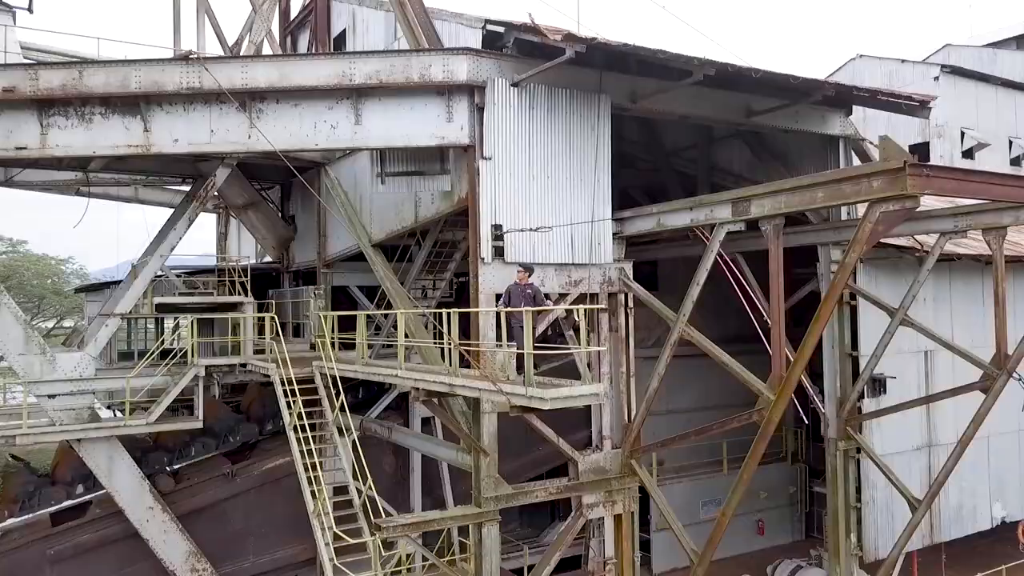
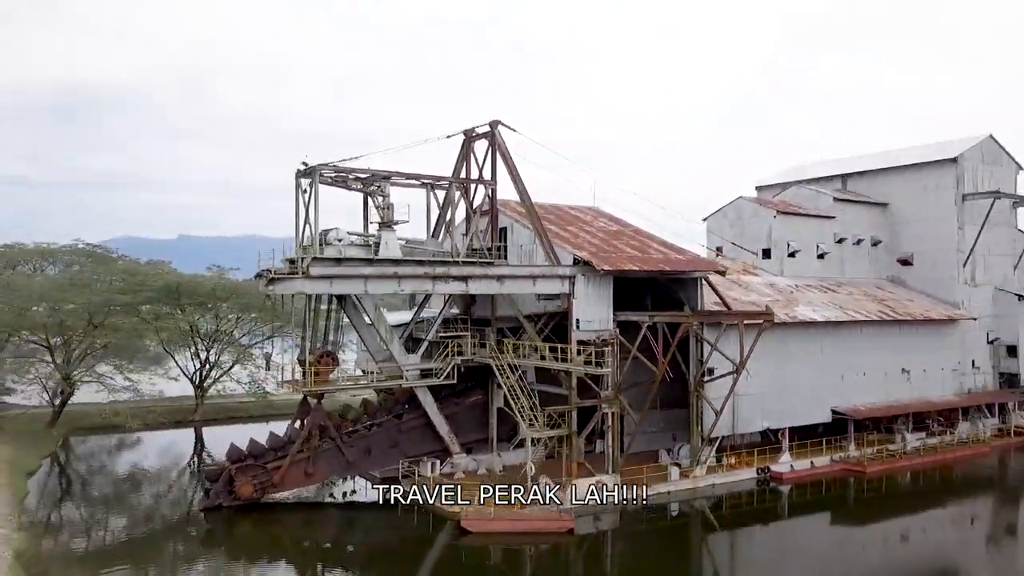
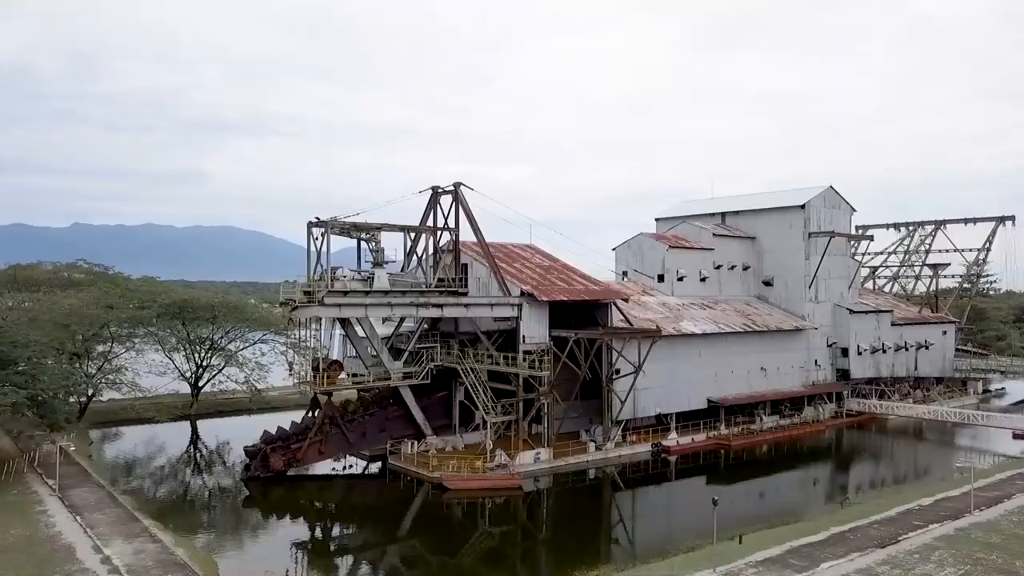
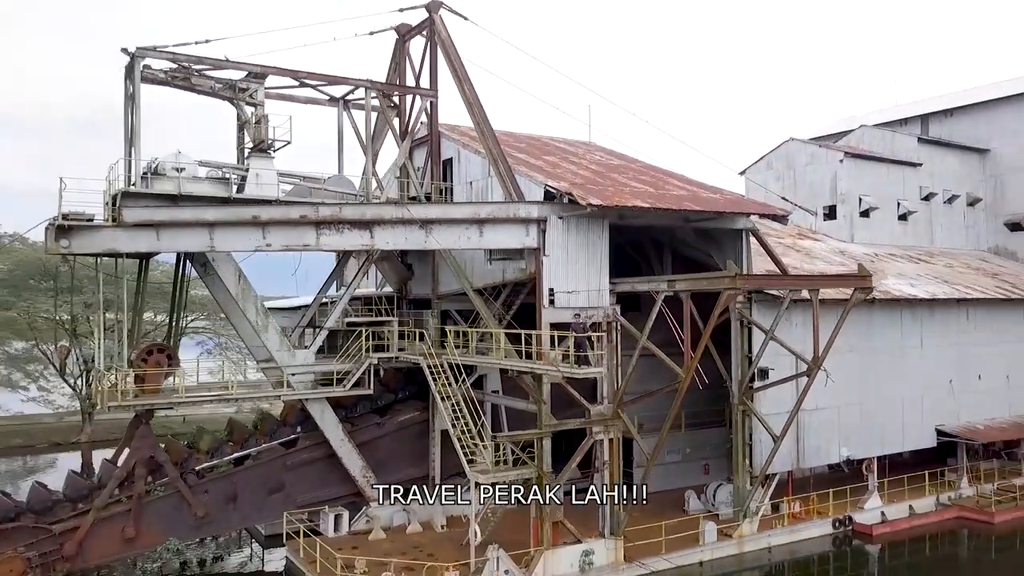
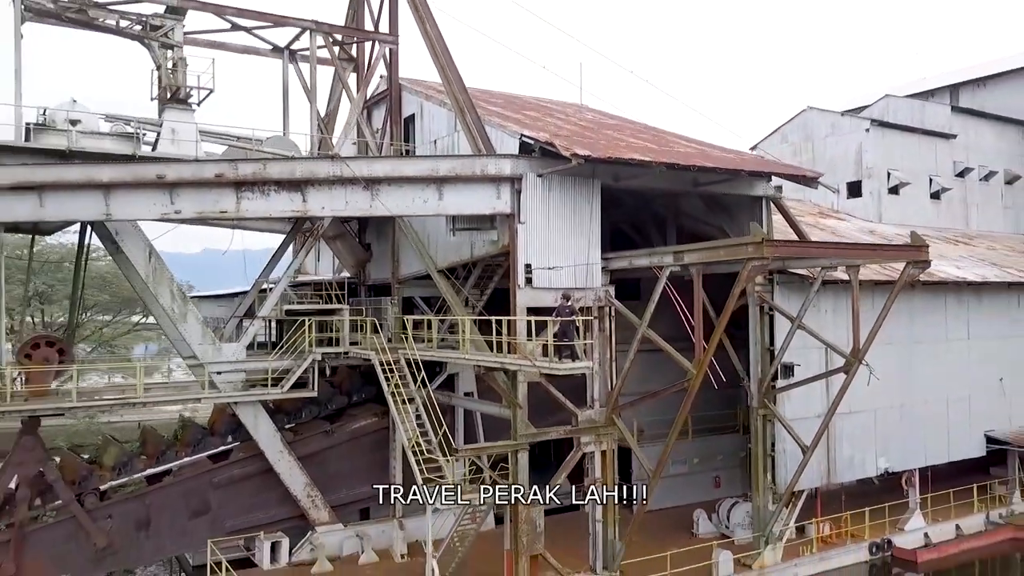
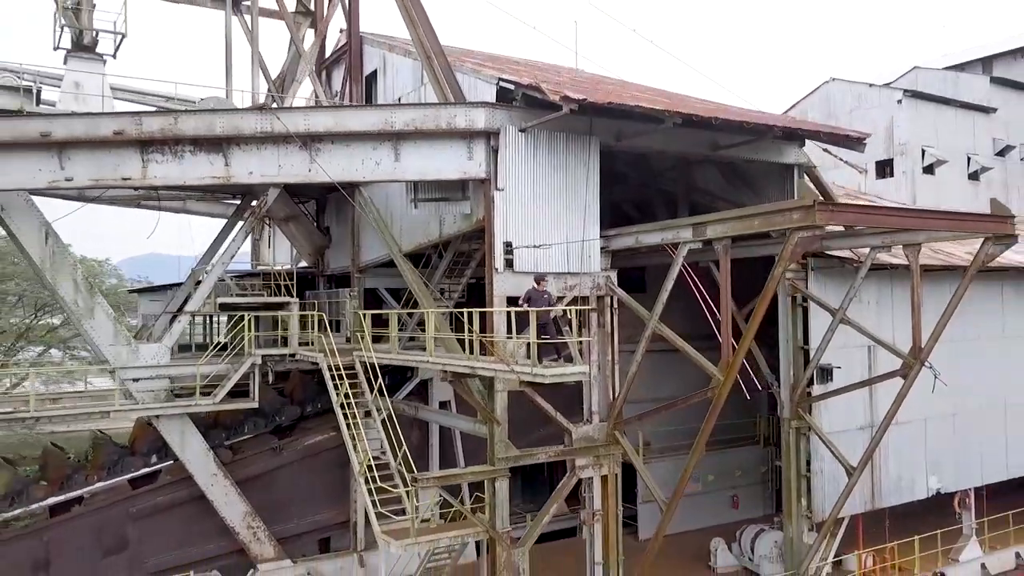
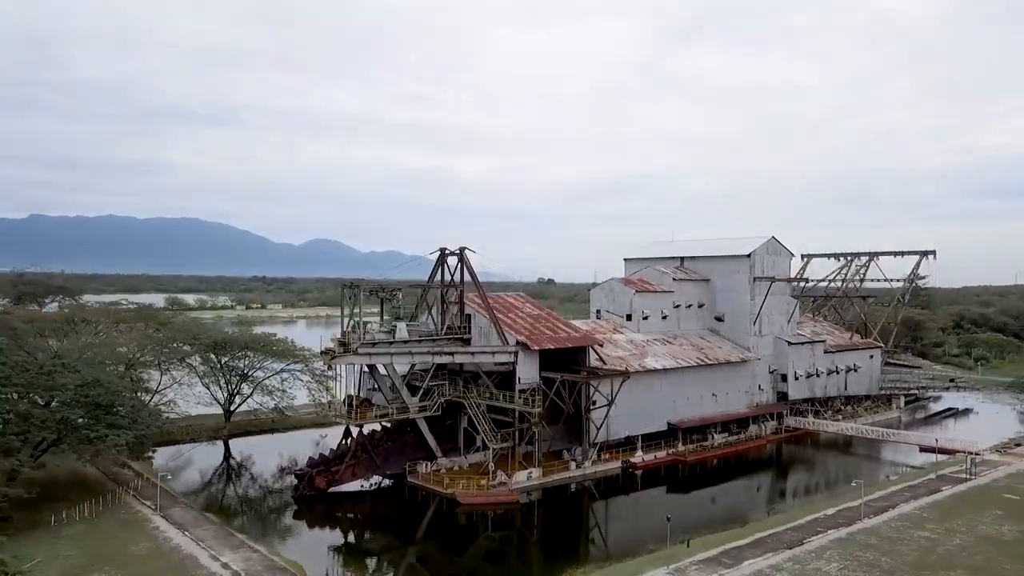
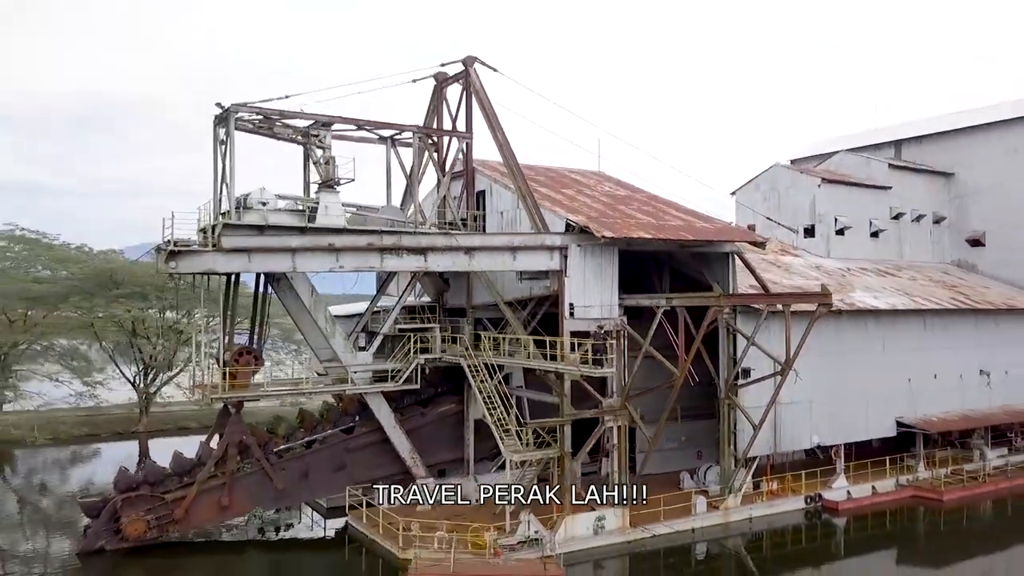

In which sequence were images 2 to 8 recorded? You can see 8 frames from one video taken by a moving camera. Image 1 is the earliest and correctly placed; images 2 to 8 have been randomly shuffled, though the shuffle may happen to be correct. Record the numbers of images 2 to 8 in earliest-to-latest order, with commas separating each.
6, 5, 4, 8, 2, 3, 7
